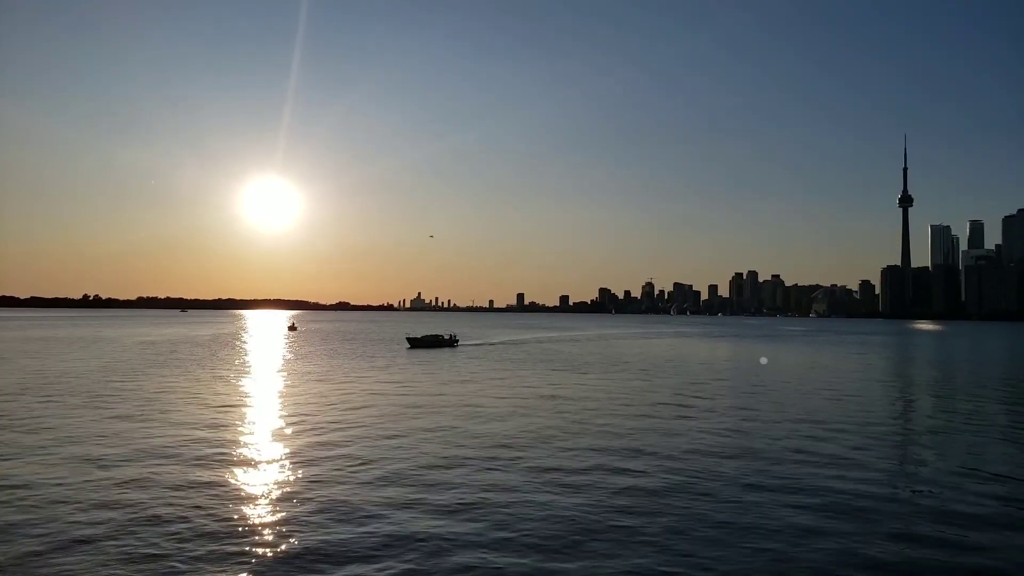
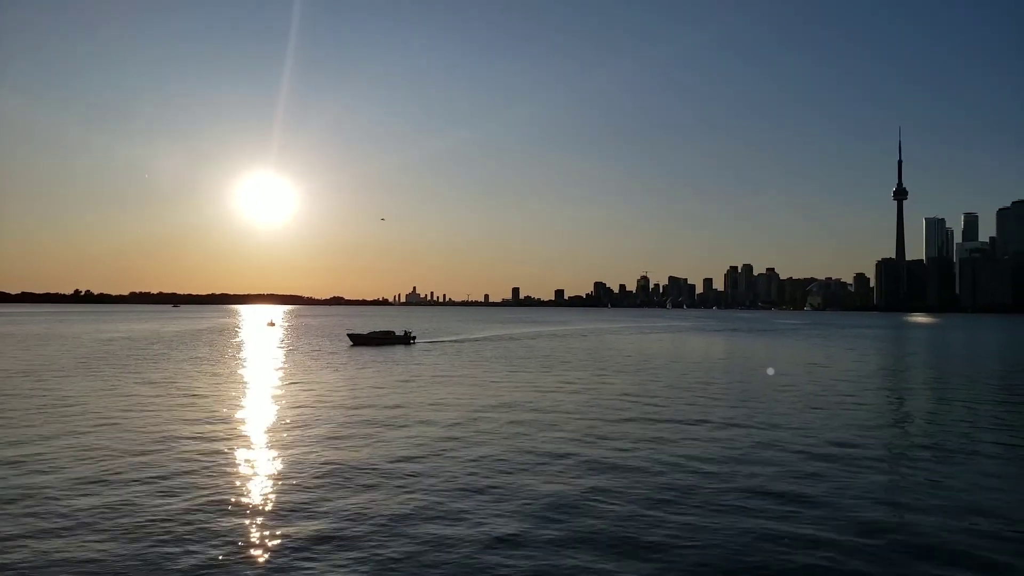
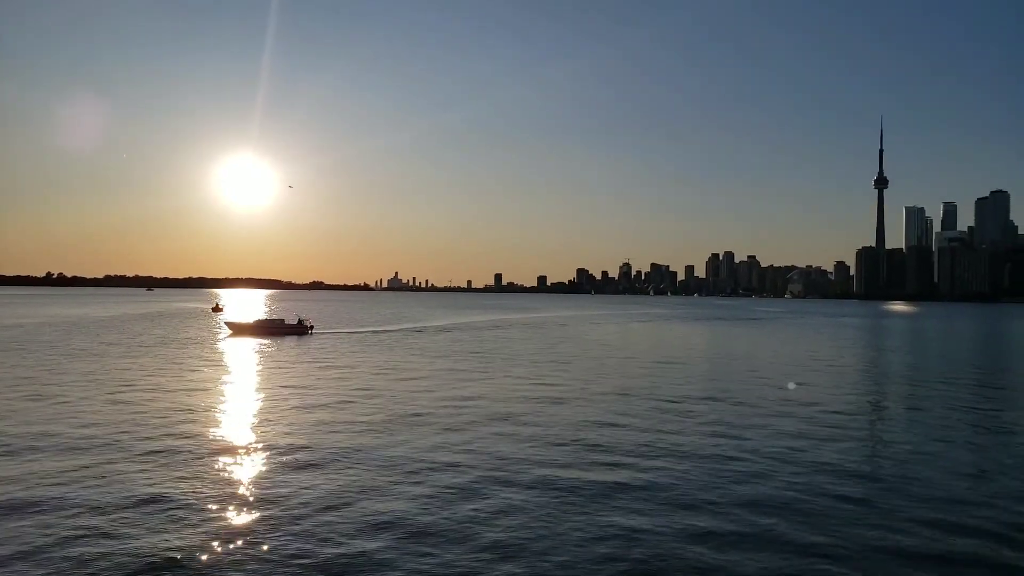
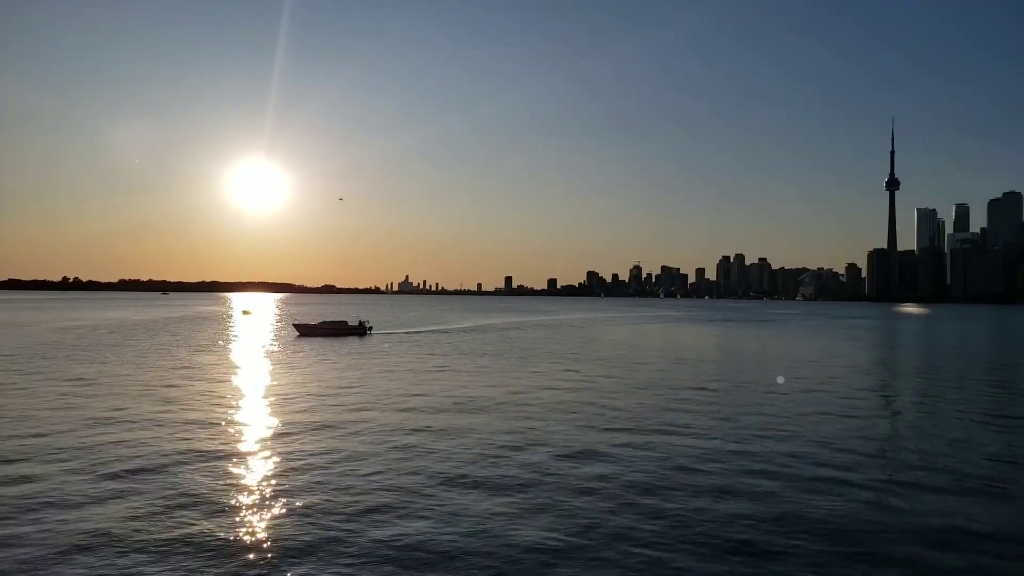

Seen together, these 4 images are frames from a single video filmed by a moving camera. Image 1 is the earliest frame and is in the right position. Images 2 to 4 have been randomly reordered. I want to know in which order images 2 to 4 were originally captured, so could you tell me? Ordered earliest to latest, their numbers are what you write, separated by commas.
2, 4, 3
